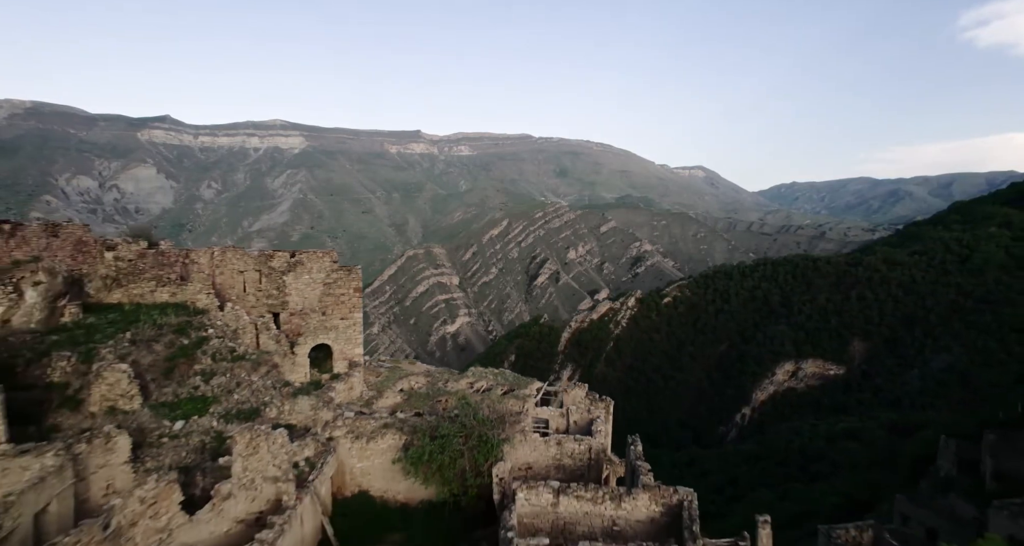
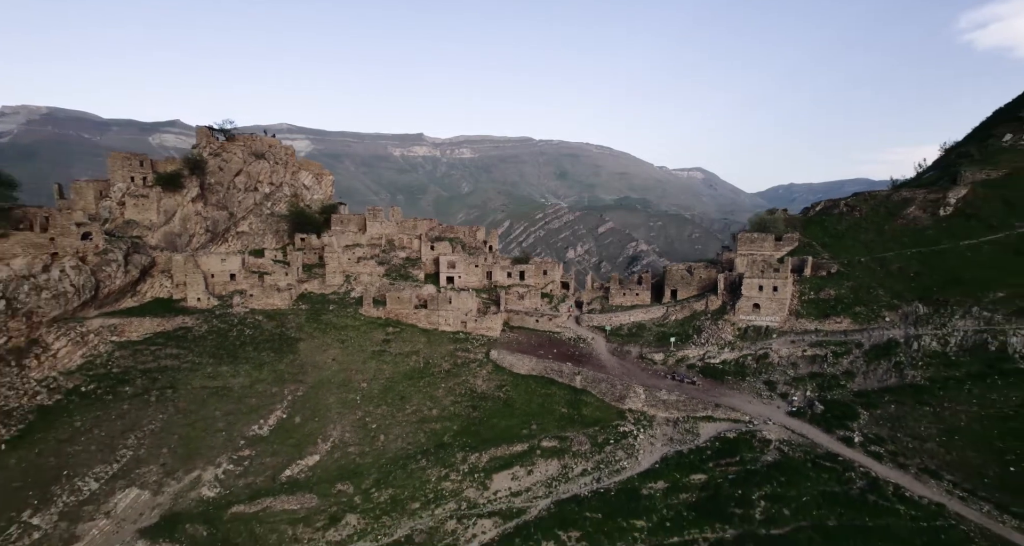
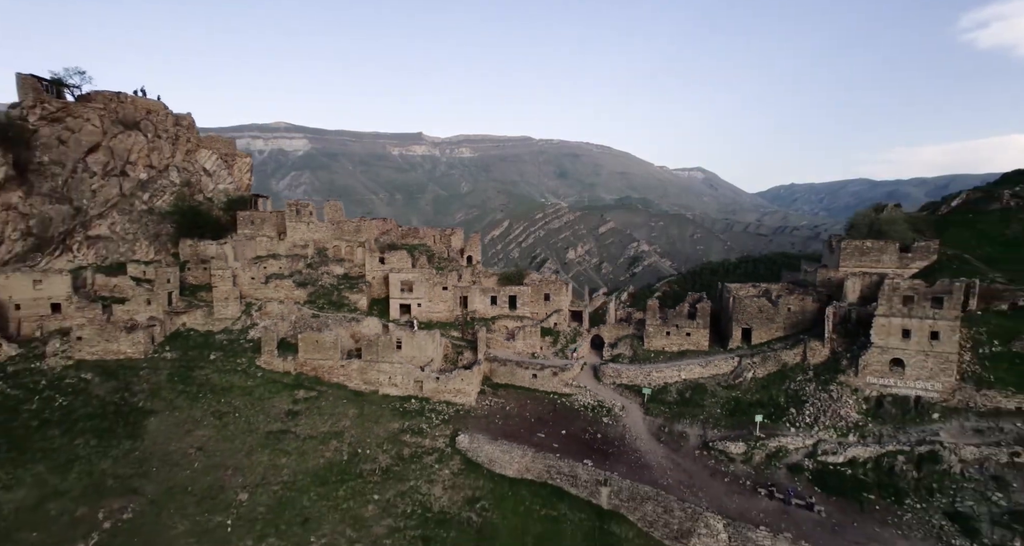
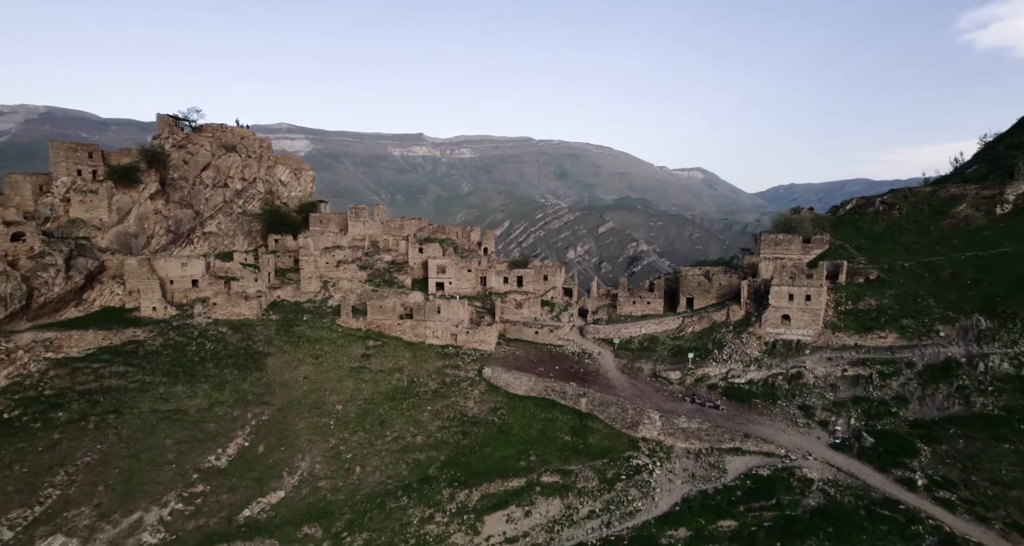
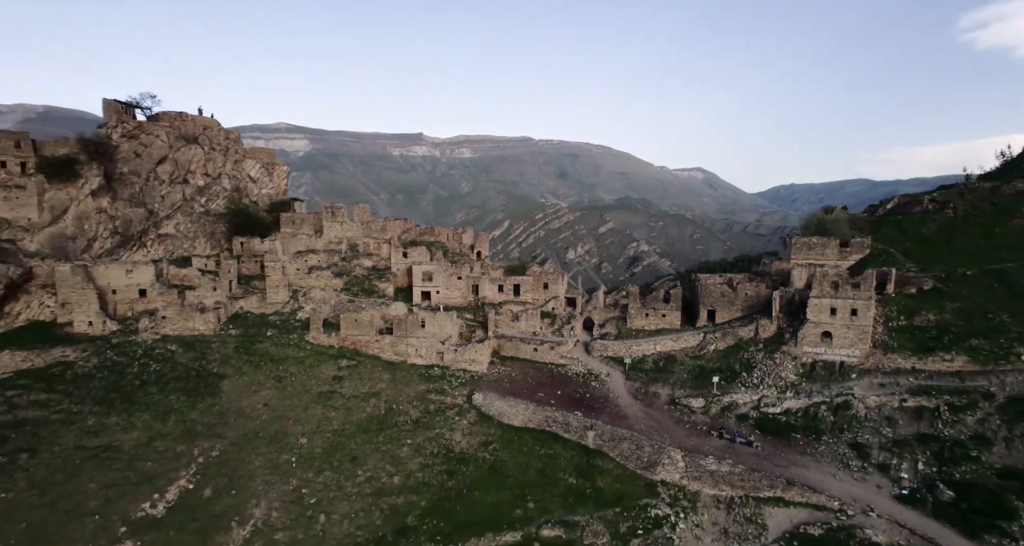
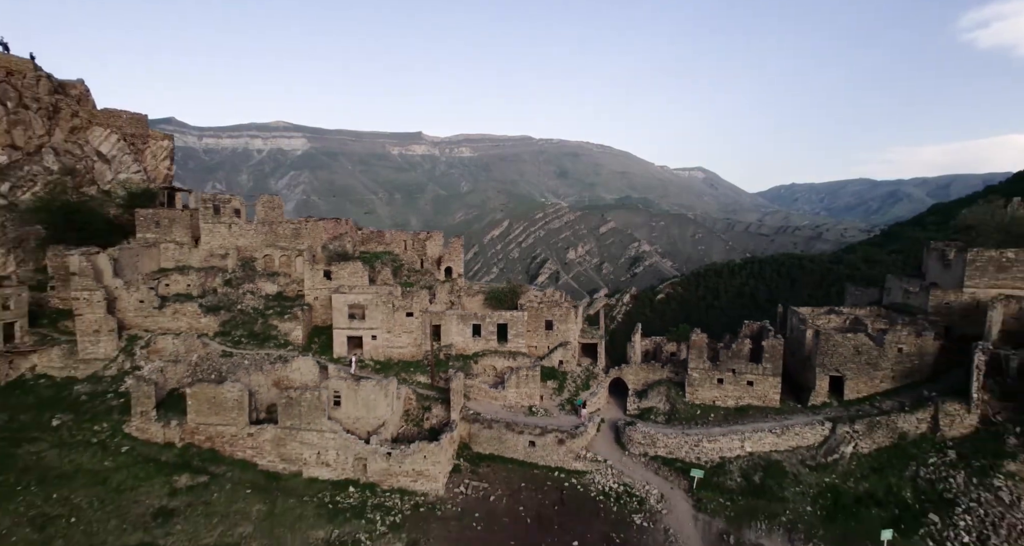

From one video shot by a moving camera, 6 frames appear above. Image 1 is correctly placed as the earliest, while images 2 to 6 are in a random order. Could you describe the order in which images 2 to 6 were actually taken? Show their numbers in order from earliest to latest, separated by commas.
6, 3, 5, 4, 2
